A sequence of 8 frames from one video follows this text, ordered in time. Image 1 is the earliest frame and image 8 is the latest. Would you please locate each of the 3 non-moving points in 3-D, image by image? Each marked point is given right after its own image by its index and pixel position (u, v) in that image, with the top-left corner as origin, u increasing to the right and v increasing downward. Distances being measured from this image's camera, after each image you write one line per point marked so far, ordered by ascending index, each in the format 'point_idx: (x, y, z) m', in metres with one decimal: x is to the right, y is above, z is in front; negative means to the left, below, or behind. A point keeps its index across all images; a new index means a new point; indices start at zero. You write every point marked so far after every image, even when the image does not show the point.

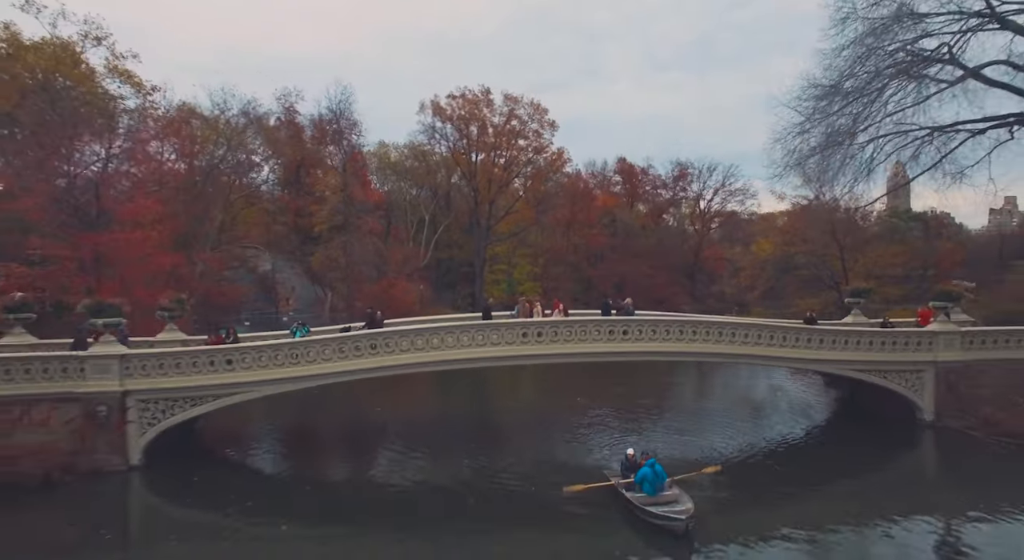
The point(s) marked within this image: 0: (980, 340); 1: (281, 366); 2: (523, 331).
0: (+10.9, -1.4, +14.2) m
1: (-4.7, -1.8, +12.5) m
2: (+0.3, -1.1, +14.1) m
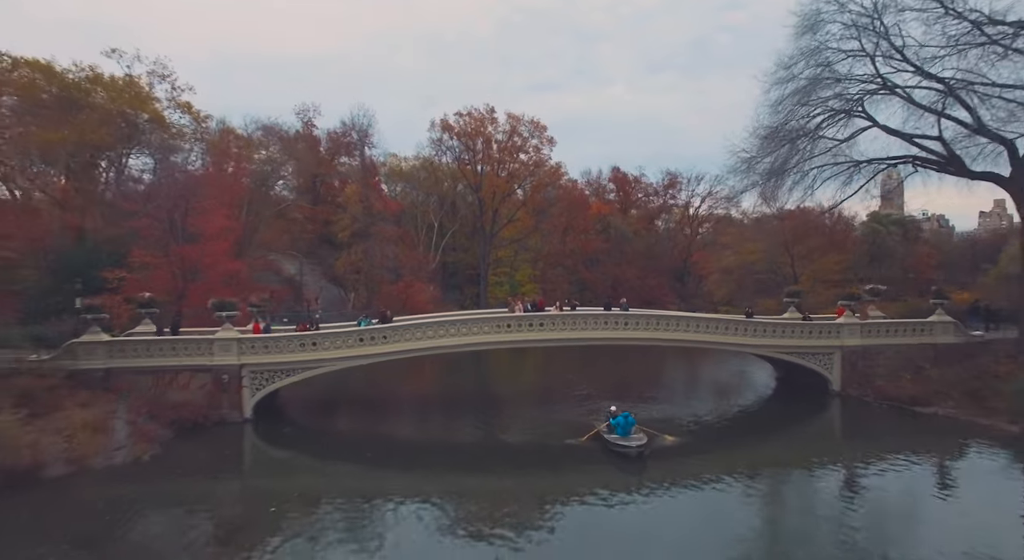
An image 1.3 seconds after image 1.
0: (+11.2, -1.5, +18.6) m
1: (-4.5, -1.9, +16.9) m
2: (+0.5, -1.3, +18.5) m
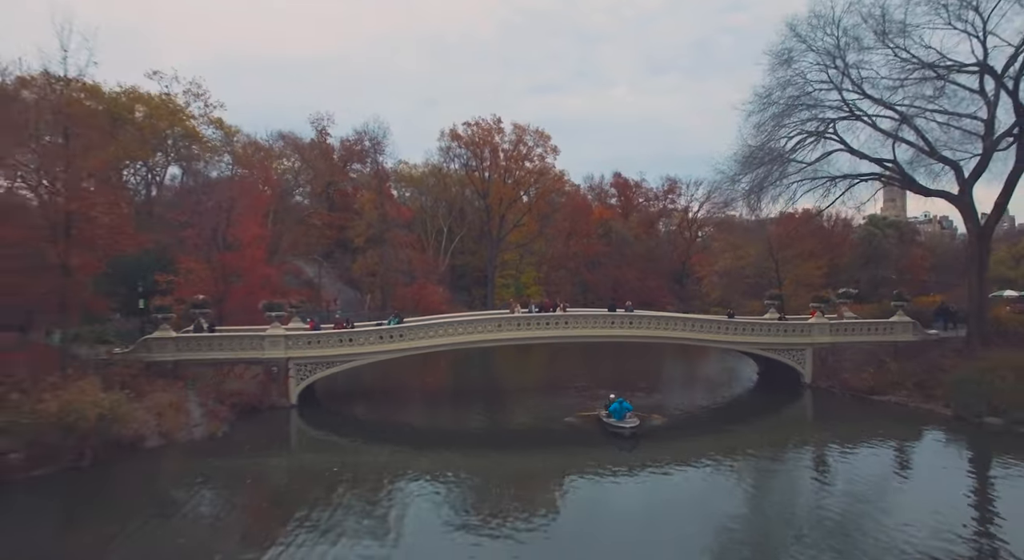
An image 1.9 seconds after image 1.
0: (+11.5, -1.7, +21.0) m
1: (-4.1, -2.0, +19.4) m
2: (+0.9, -1.4, +21.0) m
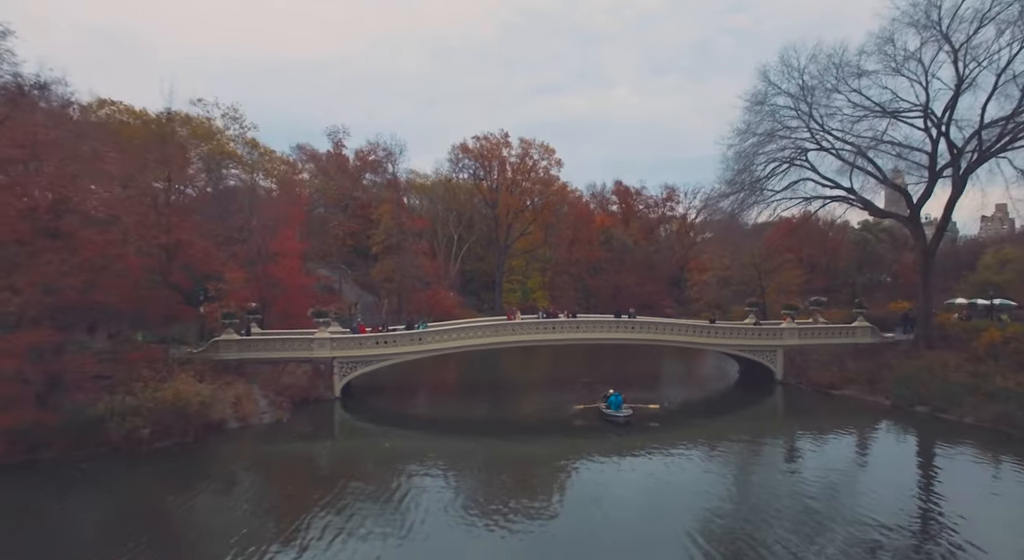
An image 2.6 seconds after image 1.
0: (+12.0, -2.1, +24.2) m
1: (-3.7, -2.4, +22.6) m
2: (+1.3, -1.8, +24.1) m
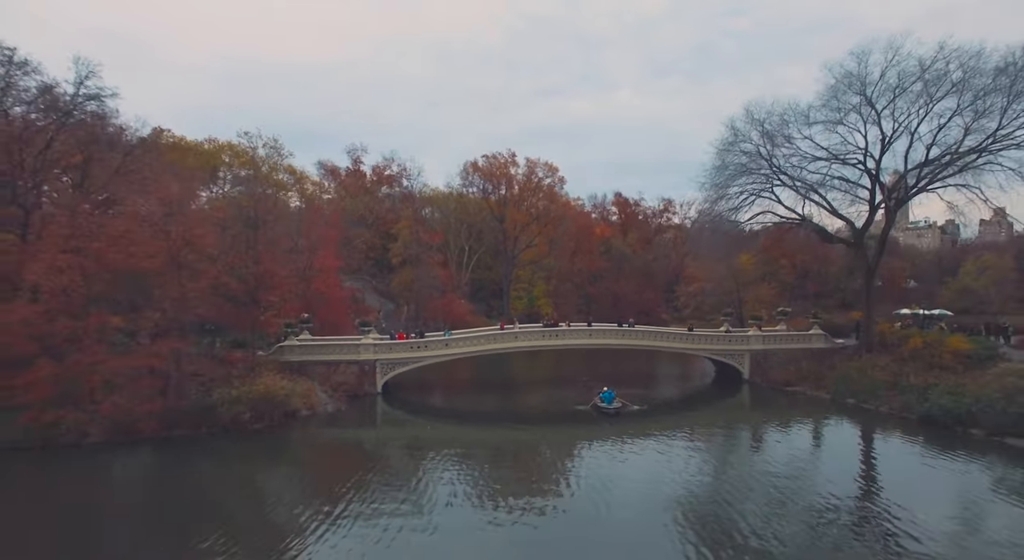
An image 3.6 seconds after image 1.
0: (+12.4, -2.8, +28.7) m
1: (-3.2, -3.1, +27.3) m
2: (+1.8, -2.5, +28.8) m
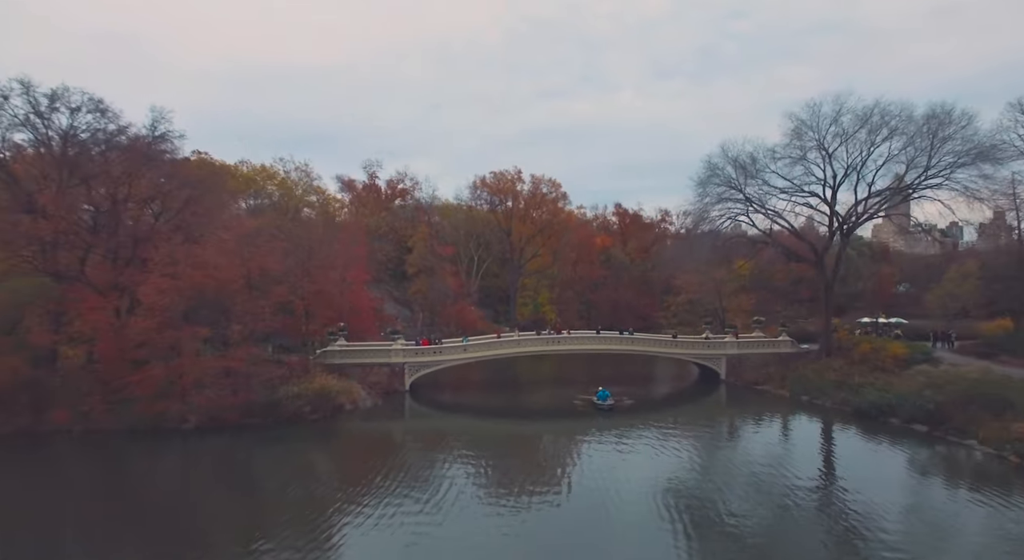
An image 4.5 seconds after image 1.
0: (+12.9, -3.5, +33.1) m
1: (-2.8, -3.9, +31.7) m
2: (+2.2, -3.3, +33.2) m
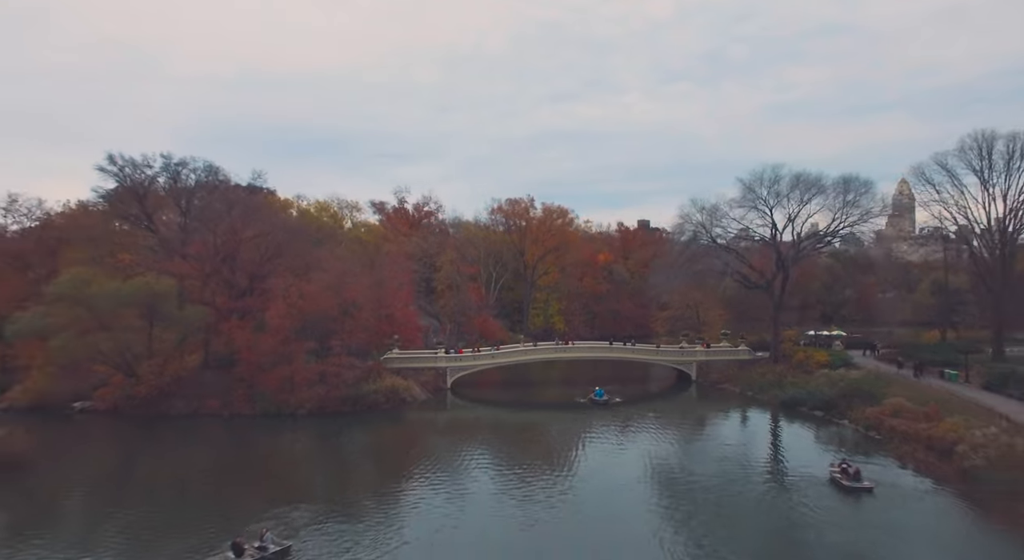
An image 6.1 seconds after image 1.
0: (+14.1, -5.1, +42.0) m
1: (-1.6, -5.4, +40.9) m
2: (+3.4, -4.8, +42.3) m
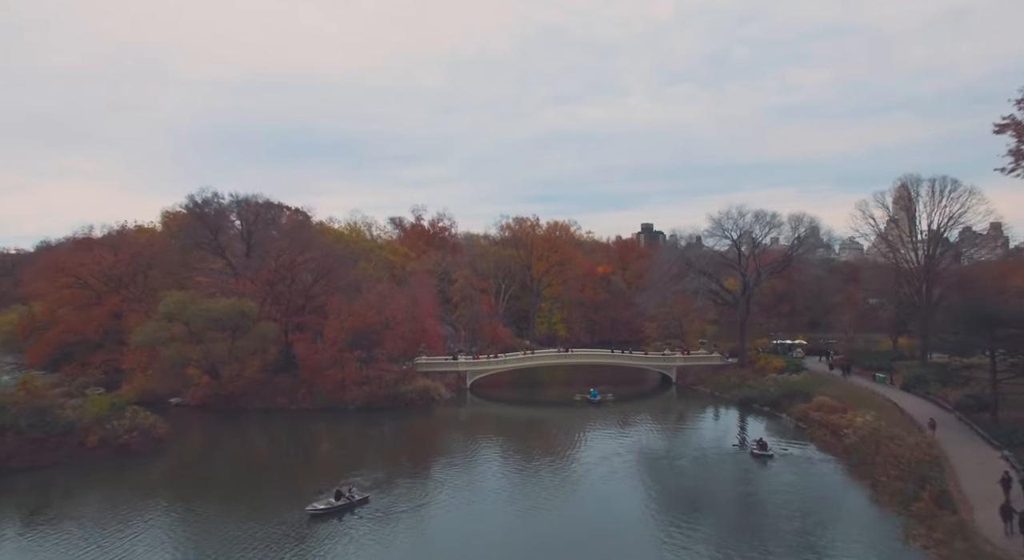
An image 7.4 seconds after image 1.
0: (+14.8, -6.5, +49.7) m
1: (-0.9, -6.8, +48.6) m
2: (+4.2, -6.2, +50.0) m
